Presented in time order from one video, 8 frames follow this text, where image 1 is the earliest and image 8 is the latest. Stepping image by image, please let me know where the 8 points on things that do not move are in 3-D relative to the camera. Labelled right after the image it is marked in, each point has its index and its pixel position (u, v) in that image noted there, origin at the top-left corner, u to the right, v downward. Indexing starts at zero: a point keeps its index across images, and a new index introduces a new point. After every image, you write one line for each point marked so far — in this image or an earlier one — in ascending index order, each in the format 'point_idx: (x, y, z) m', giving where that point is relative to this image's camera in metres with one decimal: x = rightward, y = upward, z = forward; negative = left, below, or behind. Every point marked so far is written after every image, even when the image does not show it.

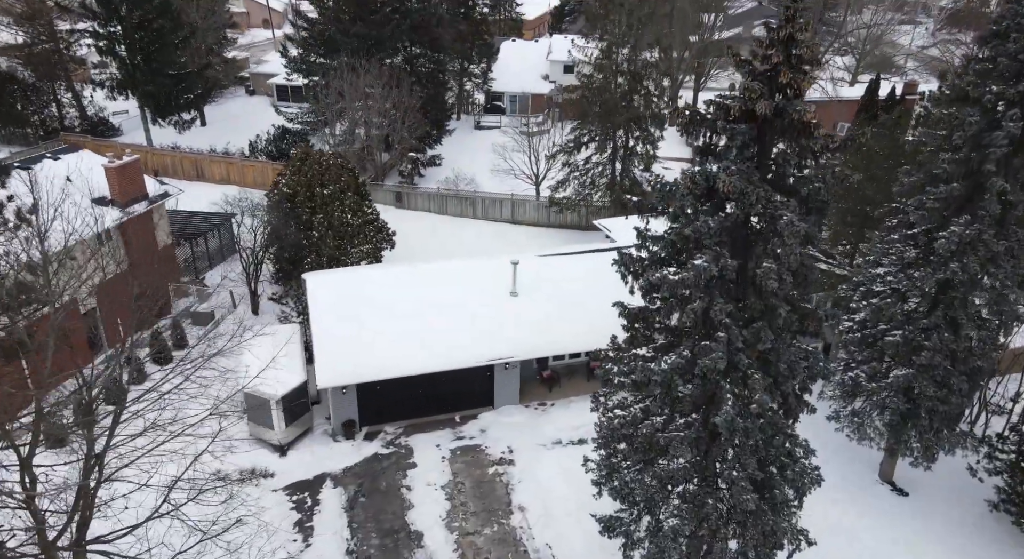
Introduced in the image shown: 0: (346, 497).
0: (-4.4, -5.8, +17.4) m
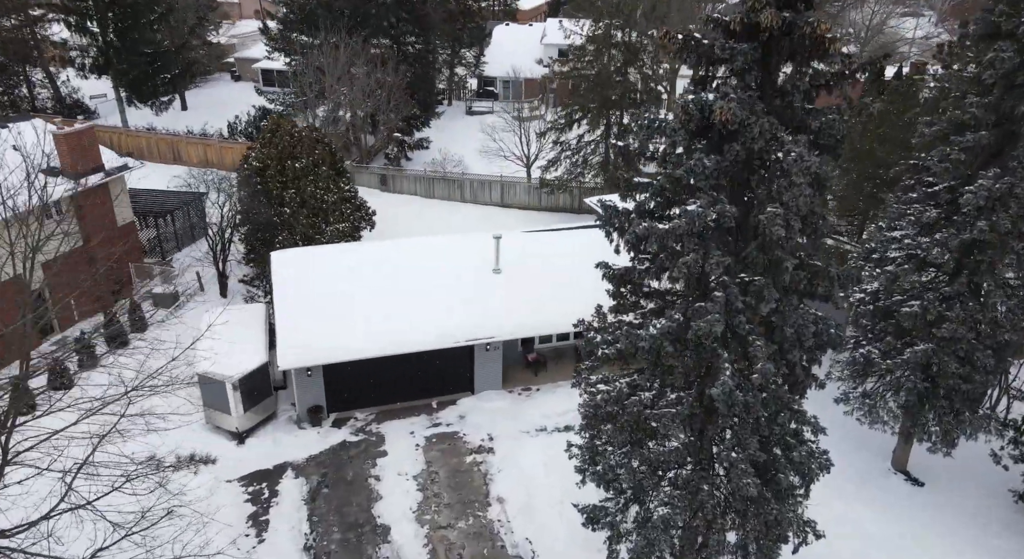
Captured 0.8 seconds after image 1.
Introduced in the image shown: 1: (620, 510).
0: (-4.9, -5.1, +15.8) m
1: (+2.0, -4.2, +12.2) m
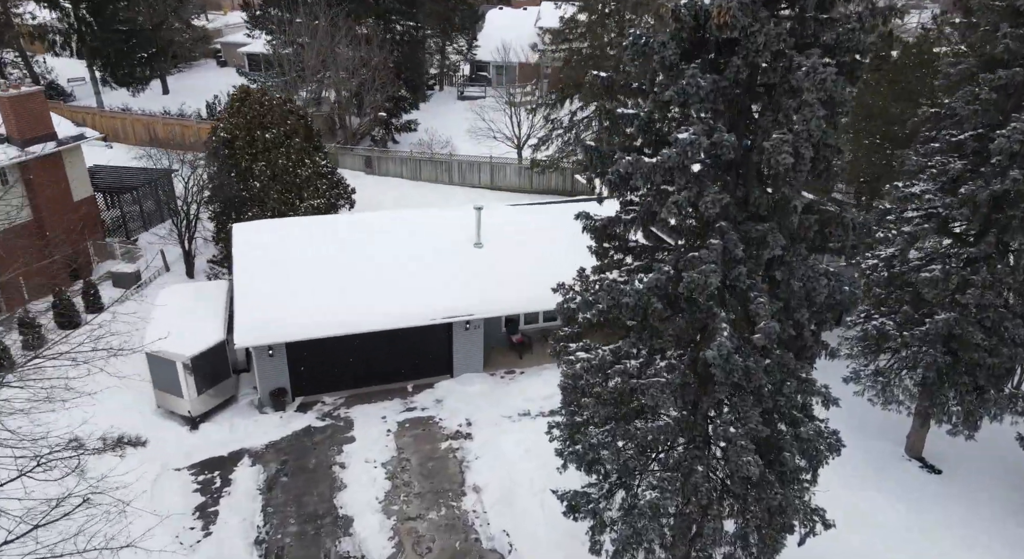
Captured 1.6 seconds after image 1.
0: (-5.4, -4.3, +14.4) m
1: (+1.5, -3.5, +10.8) m
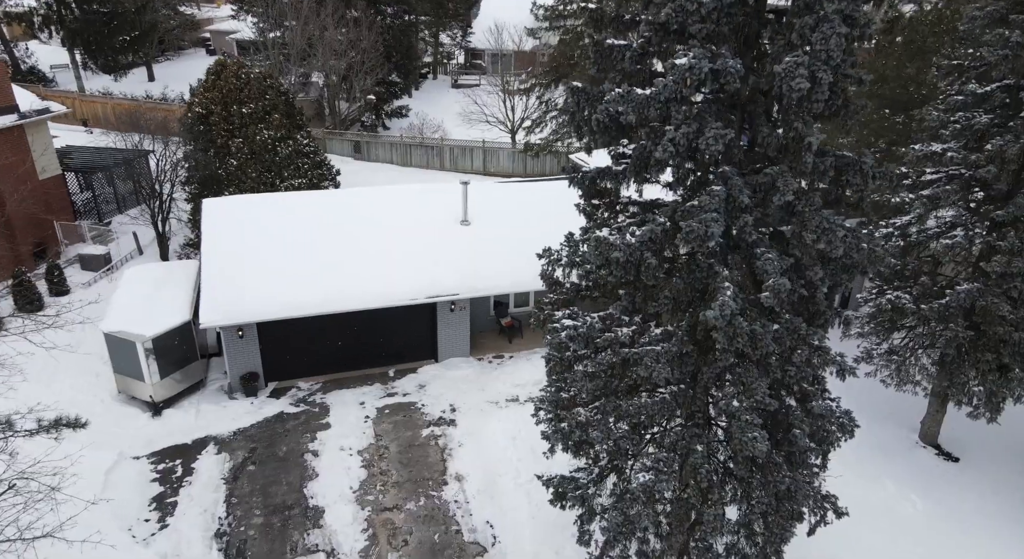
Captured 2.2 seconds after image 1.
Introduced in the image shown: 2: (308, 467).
0: (-5.7, -3.8, +13.3) m
1: (+1.2, -3.0, +9.7) m
2: (-4.2, -3.9, +13.5) m
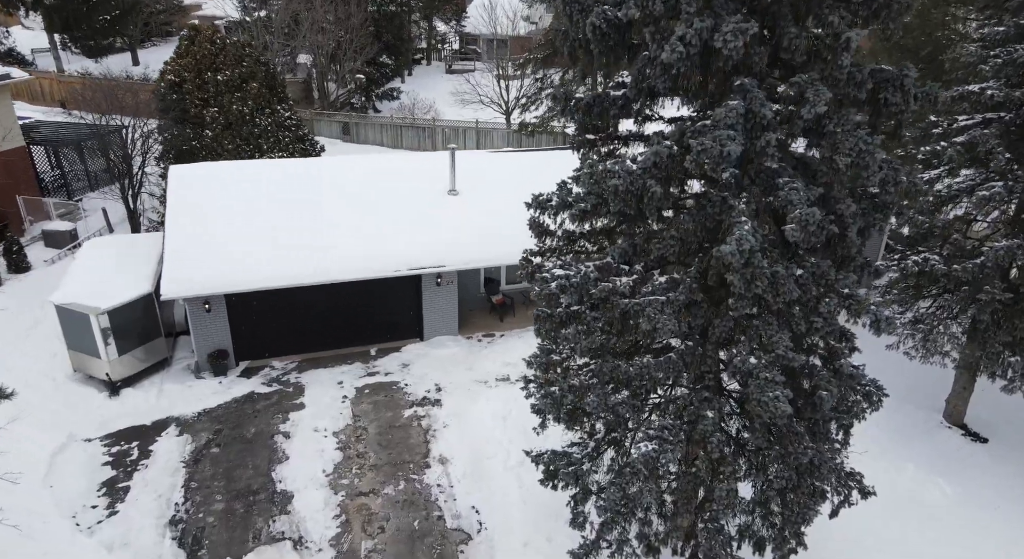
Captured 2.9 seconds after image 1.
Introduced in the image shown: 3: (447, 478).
0: (-5.9, -3.1, +12.2) m
1: (+1.0, -2.3, +8.6) m
2: (-4.4, -3.2, +12.3) m
3: (-1.2, -3.6, +11.8) m
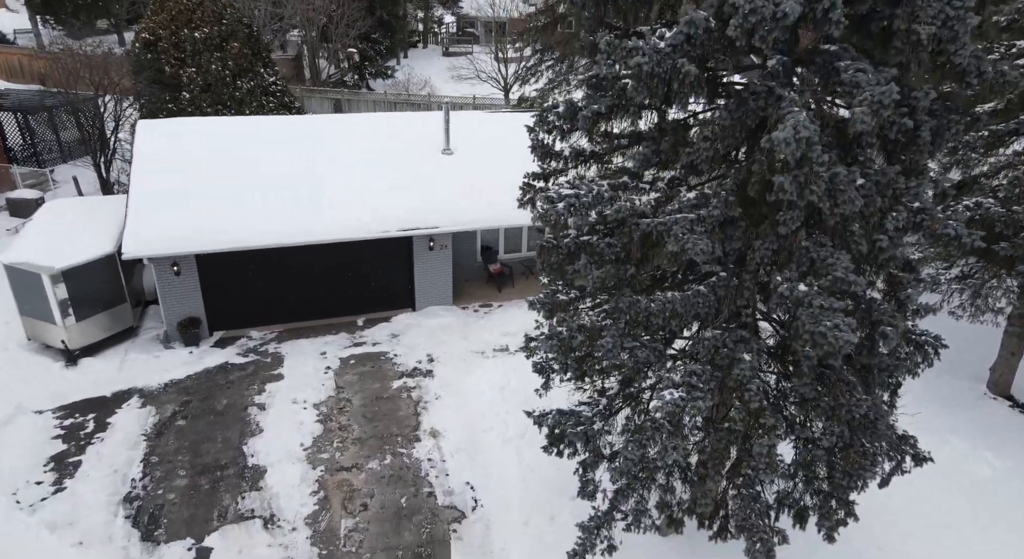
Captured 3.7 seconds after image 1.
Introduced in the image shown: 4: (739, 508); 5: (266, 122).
0: (-6.0, -2.4, +11.0) m
1: (+1.0, -1.5, +7.4) m
2: (-4.4, -2.4, +11.1) m
3: (-1.2, -2.8, +10.6) m
4: (+2.3, -2.3, +6.6) m
5: (-5.8, +3.6, +15.4) m
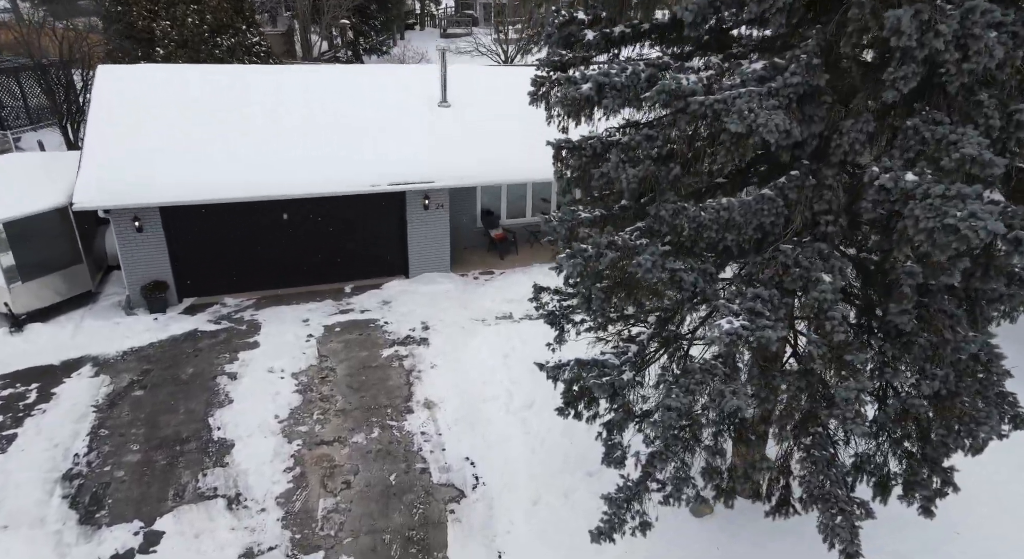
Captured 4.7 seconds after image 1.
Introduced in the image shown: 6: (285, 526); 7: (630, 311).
0: (-5.9, -1.6, +9.6) m
1: (+1.1, -0.8, +6.0) m
2: (-4.3, -1.7, +9.7) m
3: (-1.1, -2.0, +9.2) m
4: (+2.4, -1.6, +5.3) m
5: (-5.7, +4.3, +14.0) m
6: (-2.6, -2.8, +7.5) m
7: (+1.0, -0.2, +5.6) m
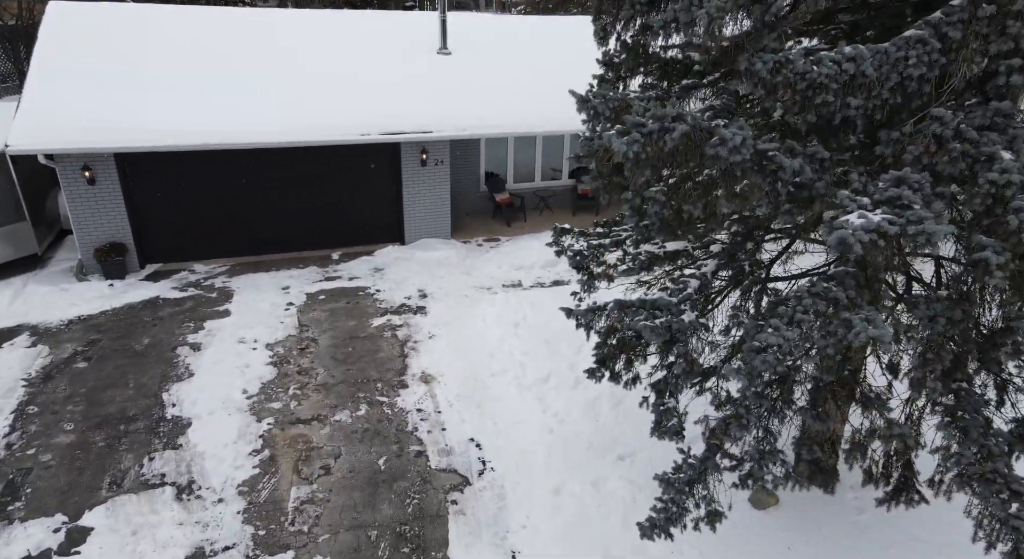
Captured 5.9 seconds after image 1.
0: (-5.7, -1.0, +8.1) m
1: (+1.3, -0.1, +4.5) m
2: (-4.2, -1.1, +8.2) m
3: (-0.9, -1.4, +7.7) m
4: (+2.6, -0.9, +3.8) m
5: (-5.6, +5.0, +12.5) m
6: (-2.4, -2.2, +6.0) m
7: (+1.2, +0.4, +4.1) m
